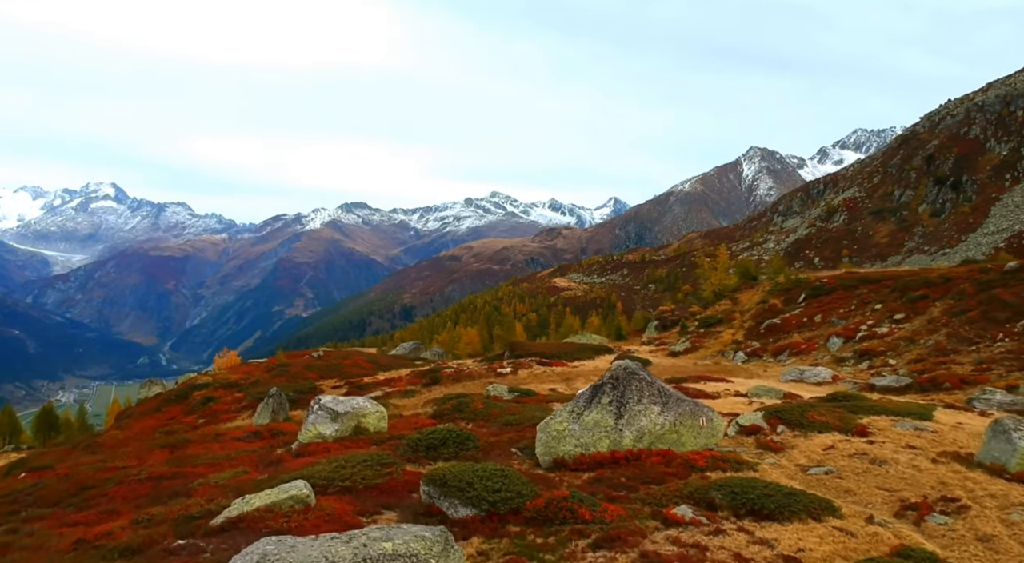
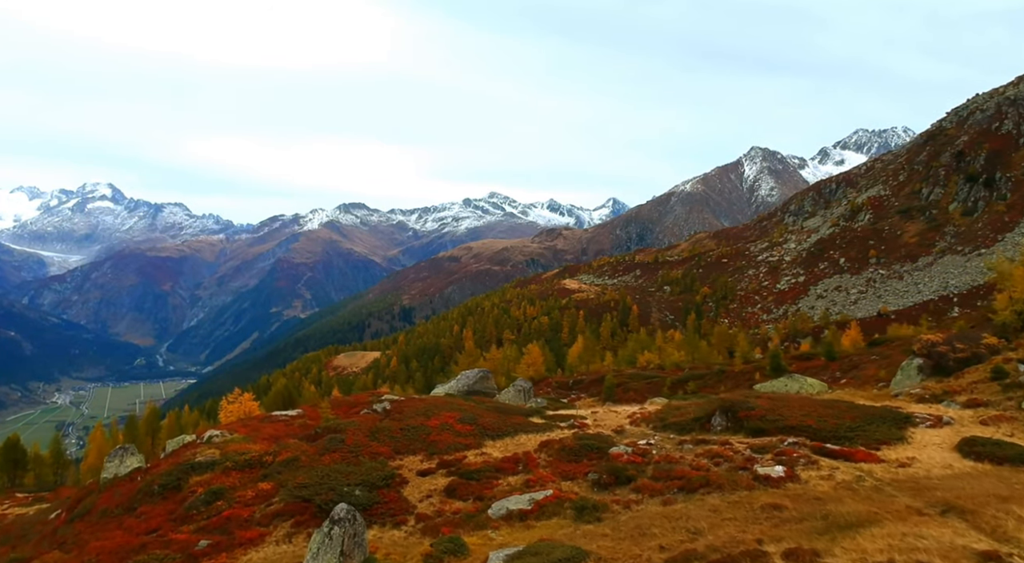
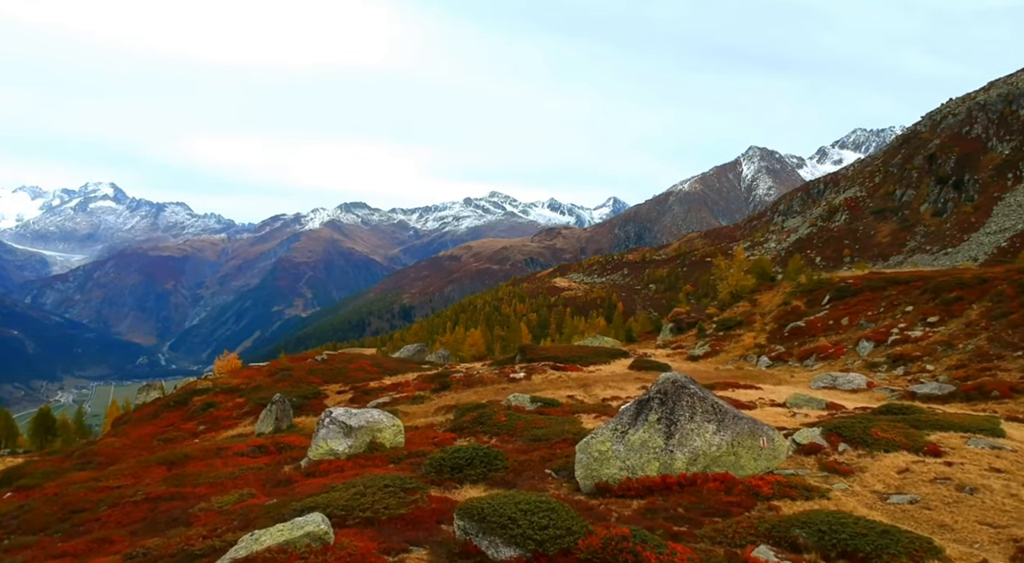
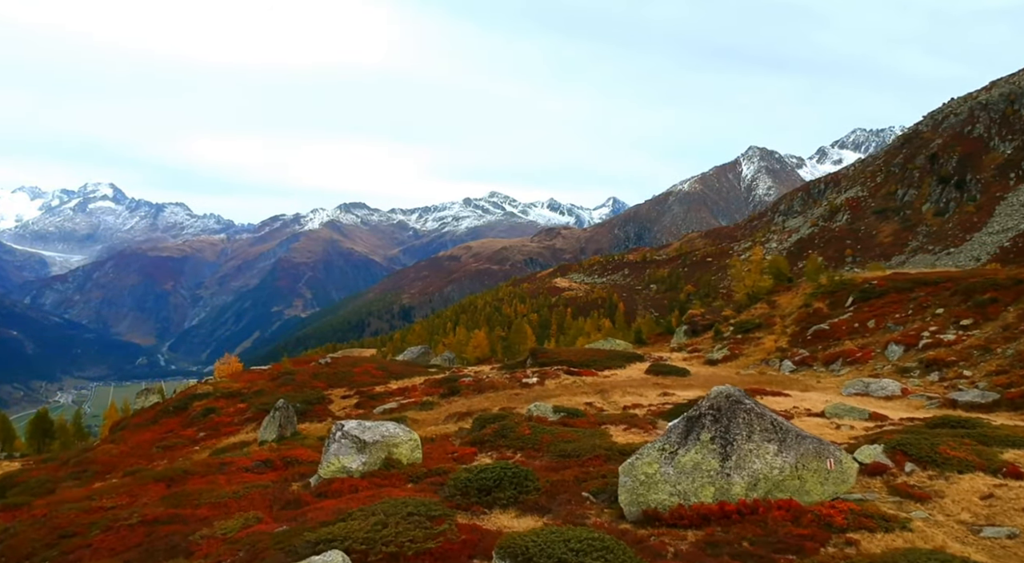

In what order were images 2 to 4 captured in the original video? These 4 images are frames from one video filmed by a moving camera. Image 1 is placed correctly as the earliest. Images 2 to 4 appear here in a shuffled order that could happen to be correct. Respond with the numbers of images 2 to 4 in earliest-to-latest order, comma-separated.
3, 4, 2
